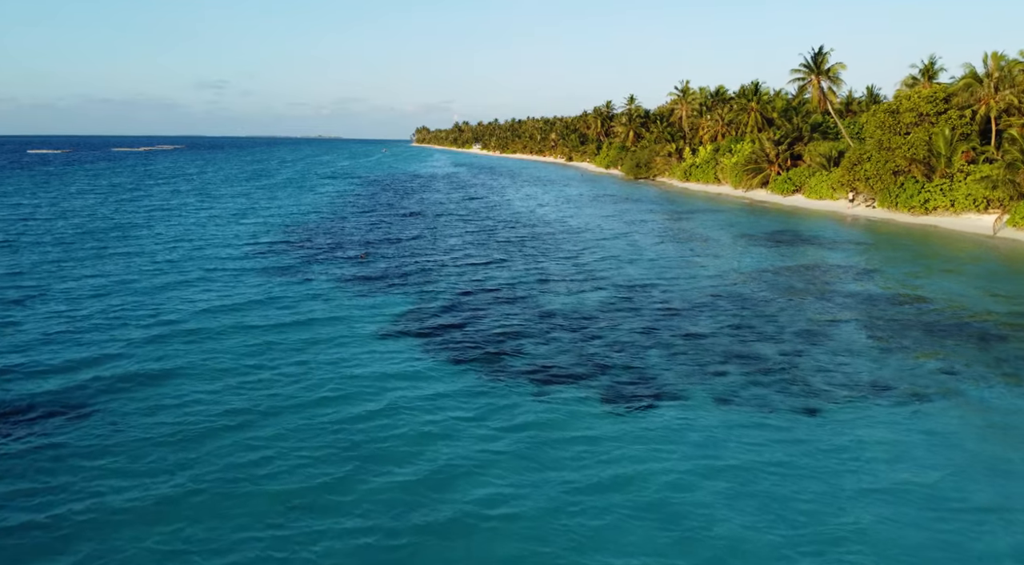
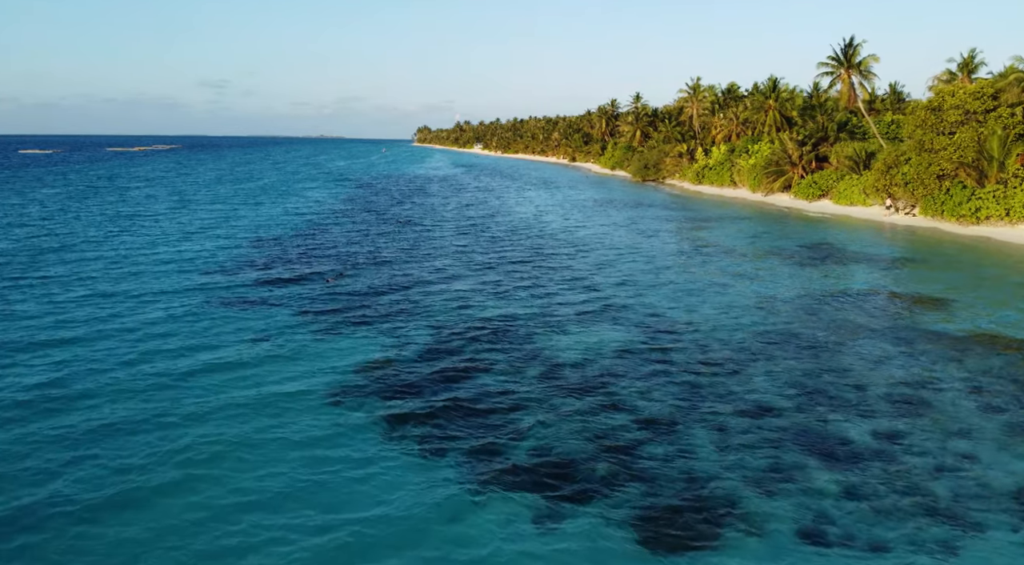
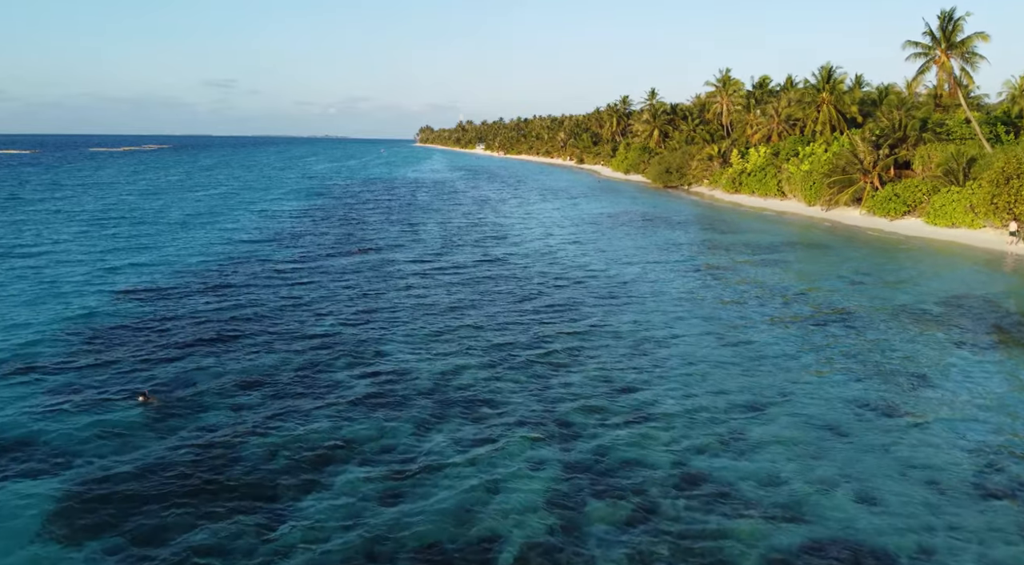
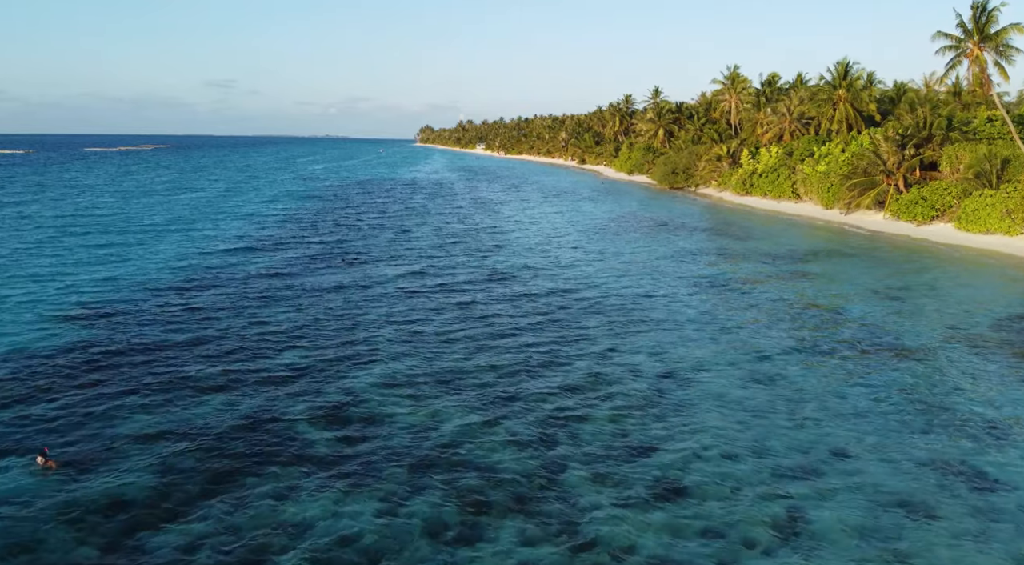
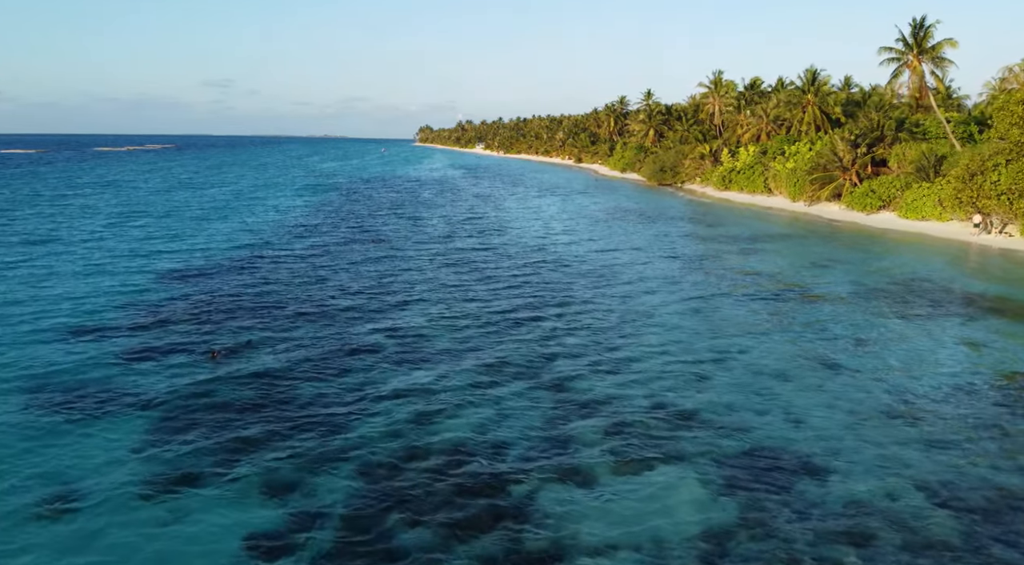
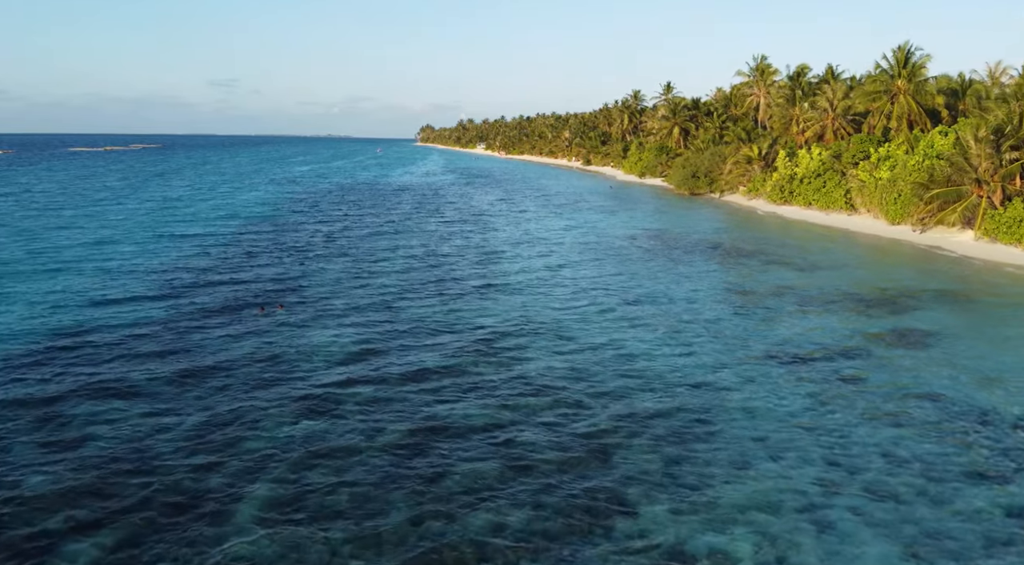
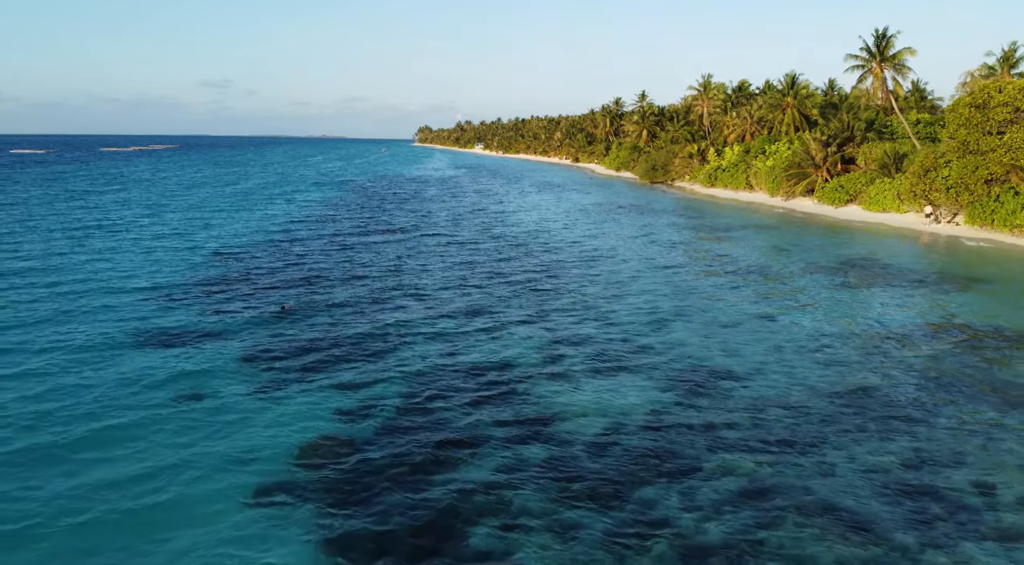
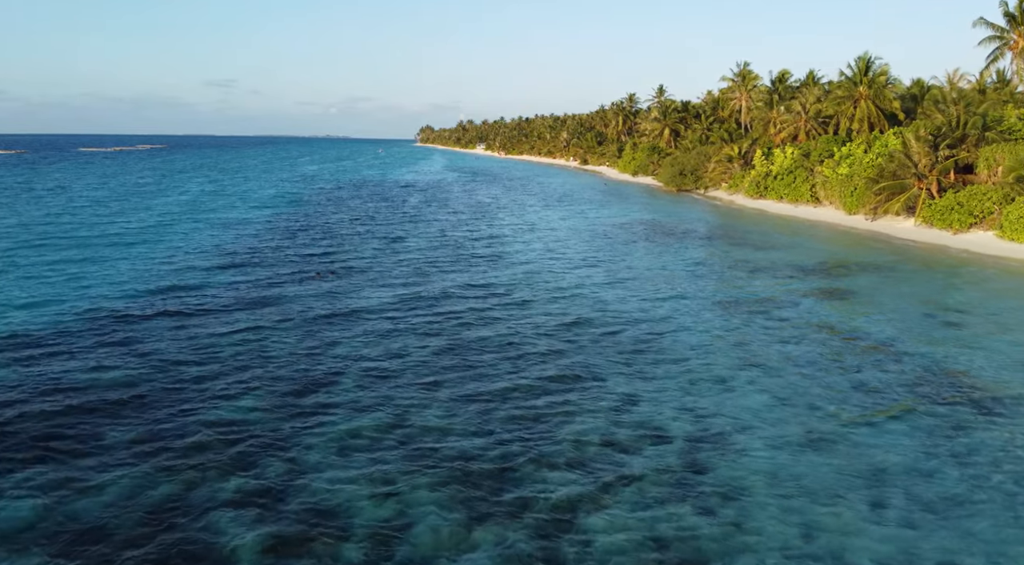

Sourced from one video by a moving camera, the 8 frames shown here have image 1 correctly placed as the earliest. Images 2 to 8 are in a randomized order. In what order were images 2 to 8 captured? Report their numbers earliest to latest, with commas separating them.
2, 7, 5, 3, 4, 8, 6
